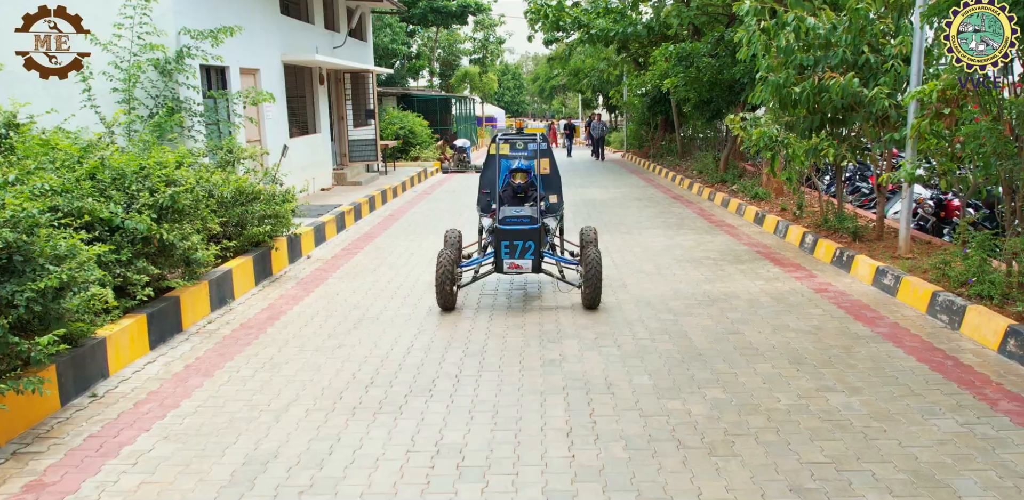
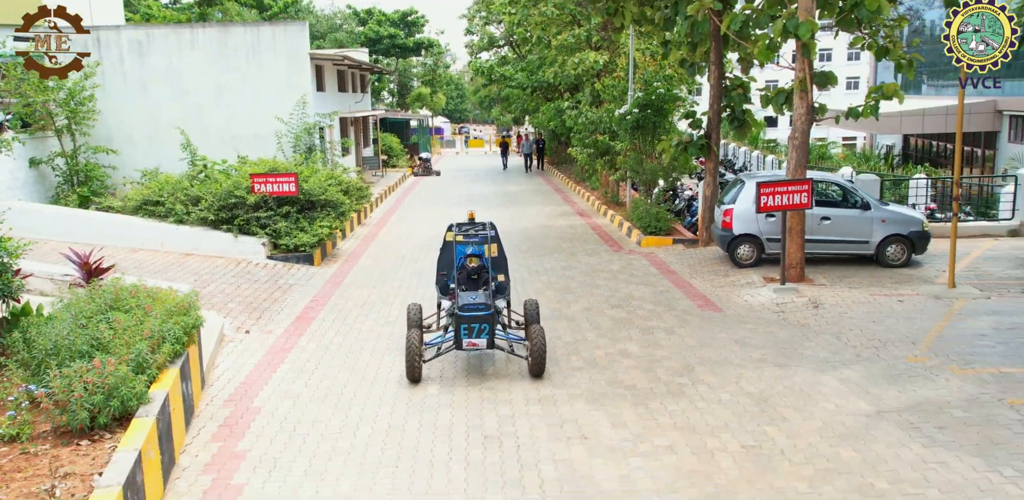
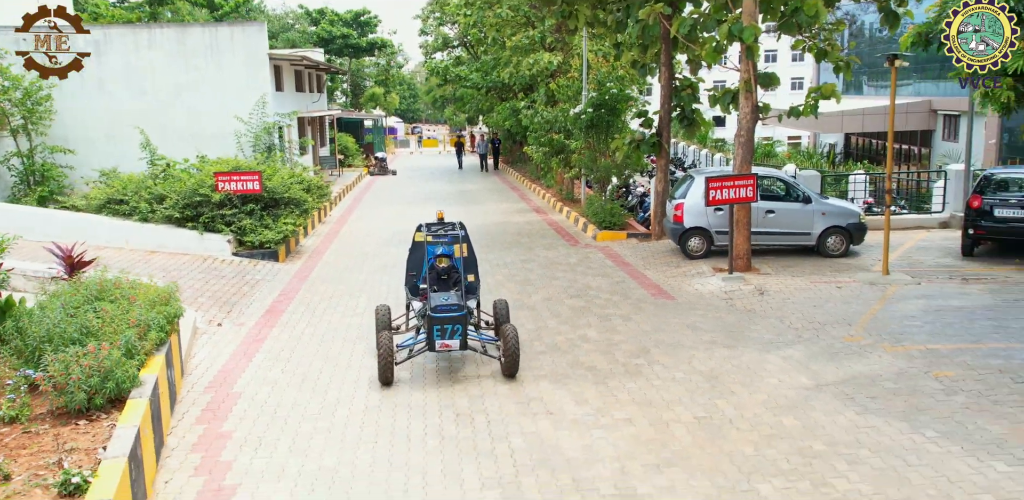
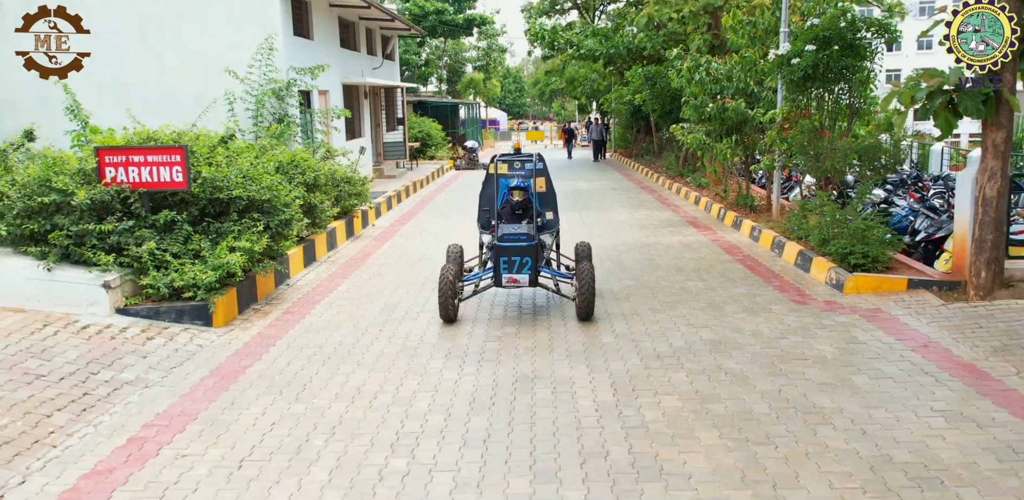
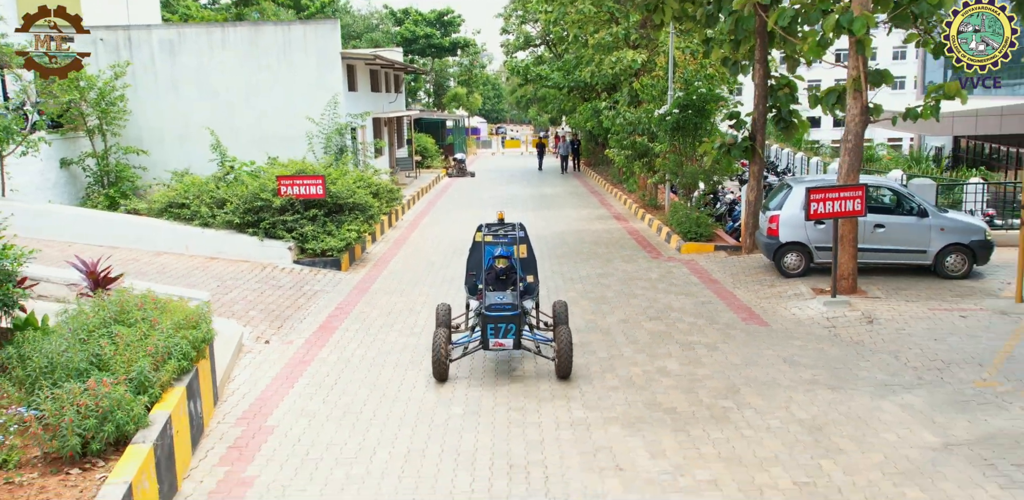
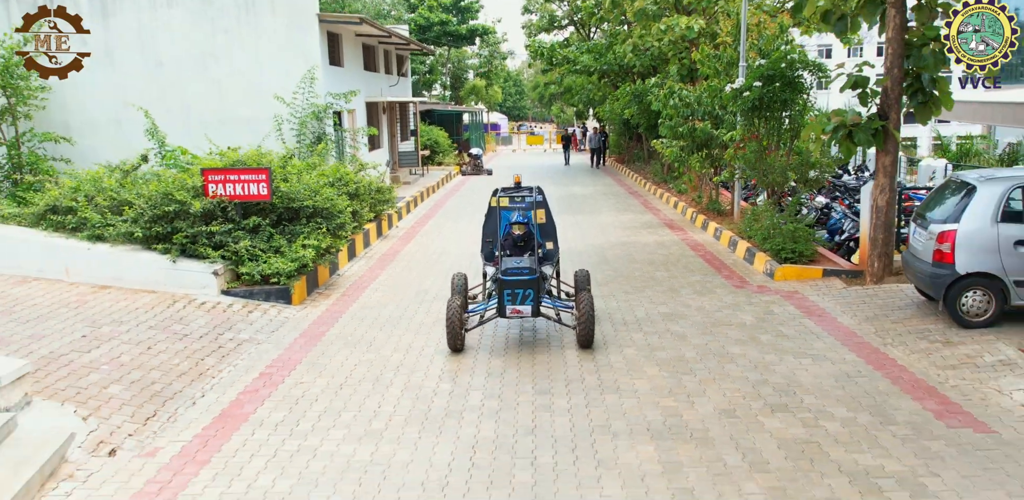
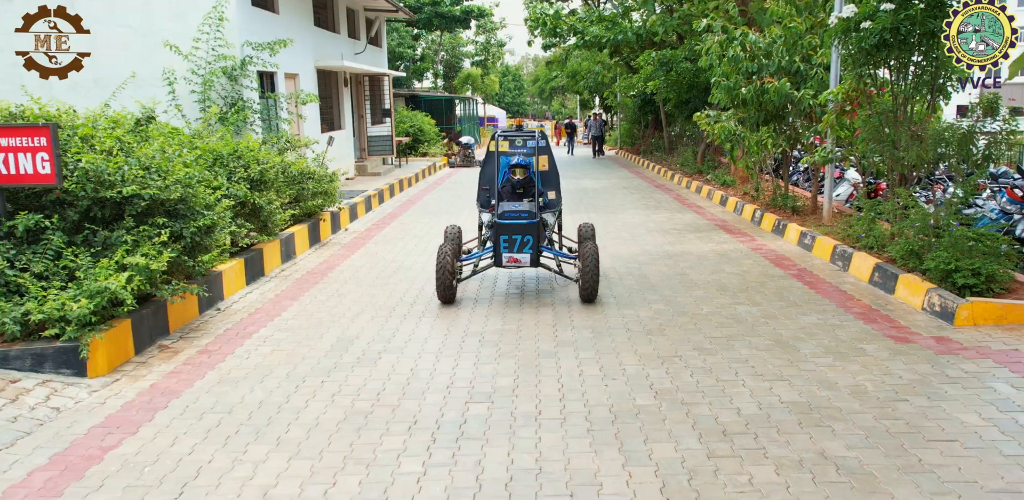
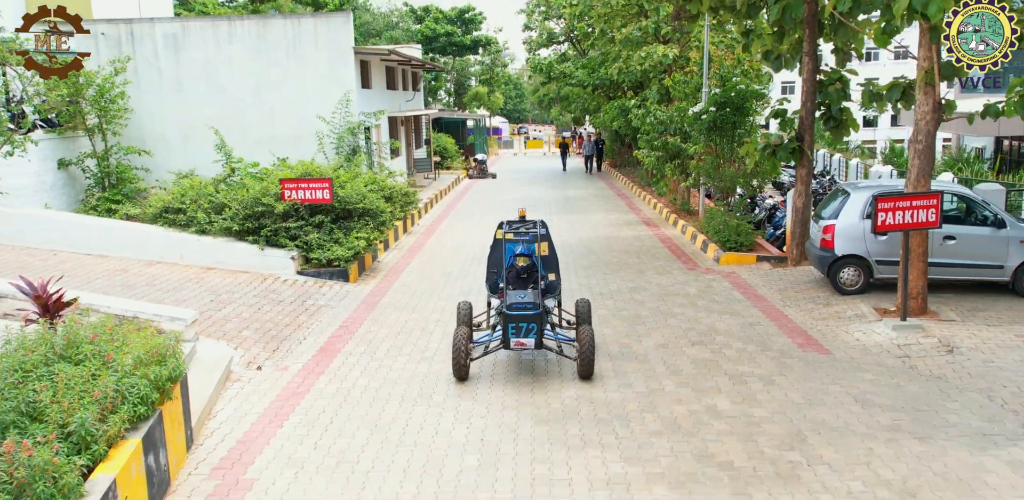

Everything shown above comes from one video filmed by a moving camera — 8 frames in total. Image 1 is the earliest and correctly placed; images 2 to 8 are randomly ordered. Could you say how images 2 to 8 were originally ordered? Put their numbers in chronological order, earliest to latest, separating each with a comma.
7, 4, 6, 8, 5, 2, 3
